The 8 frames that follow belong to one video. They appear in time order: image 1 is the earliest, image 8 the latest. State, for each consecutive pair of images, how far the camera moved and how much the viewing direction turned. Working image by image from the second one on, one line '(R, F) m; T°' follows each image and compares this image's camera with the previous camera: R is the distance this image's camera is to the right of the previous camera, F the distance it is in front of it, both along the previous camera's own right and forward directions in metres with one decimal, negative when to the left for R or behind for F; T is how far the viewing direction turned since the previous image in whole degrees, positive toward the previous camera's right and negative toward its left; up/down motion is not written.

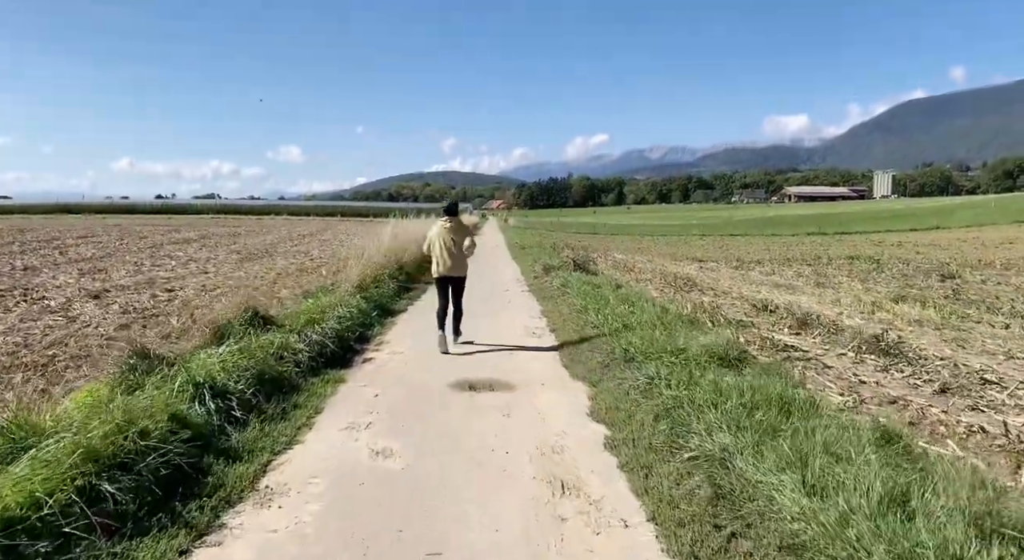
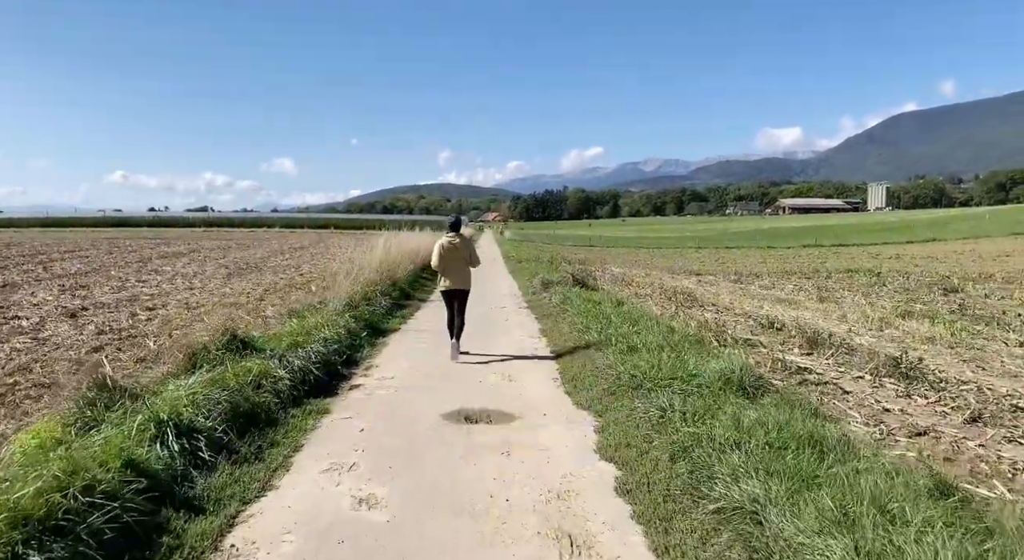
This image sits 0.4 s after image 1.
(0.0, +0.5) m; 0°
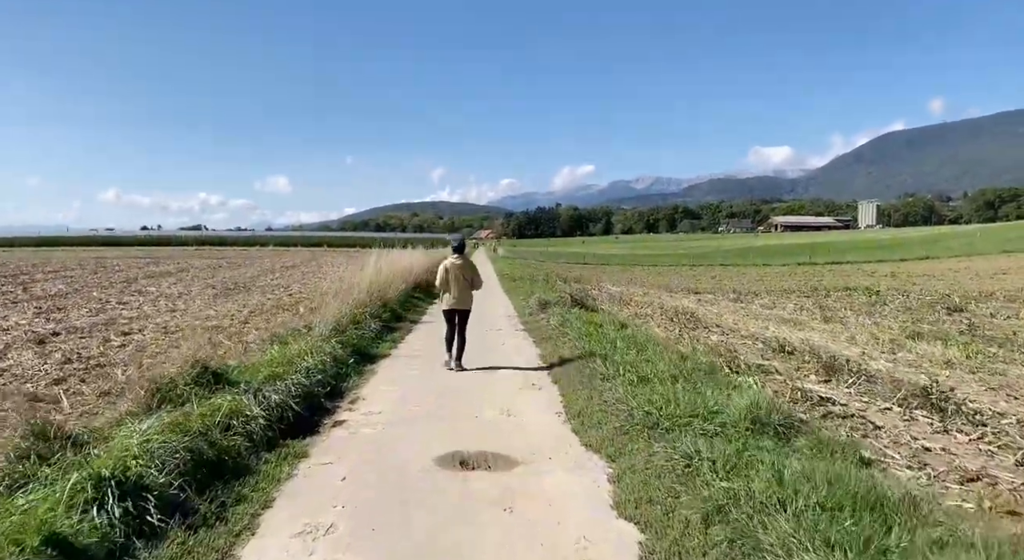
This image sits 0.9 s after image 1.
(-0.1, +0.6) m; +1°
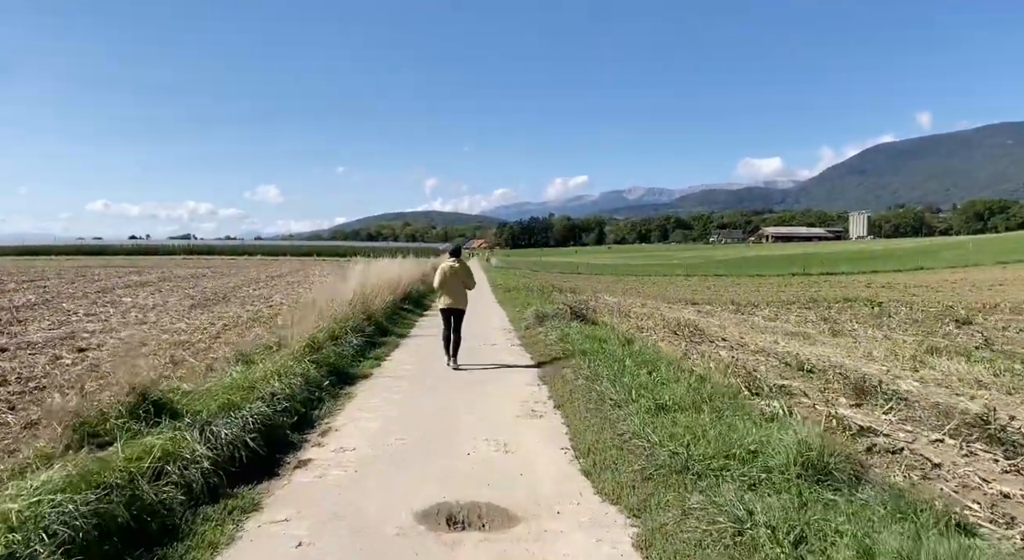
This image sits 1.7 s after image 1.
(0.0, +1.0) m; +1°
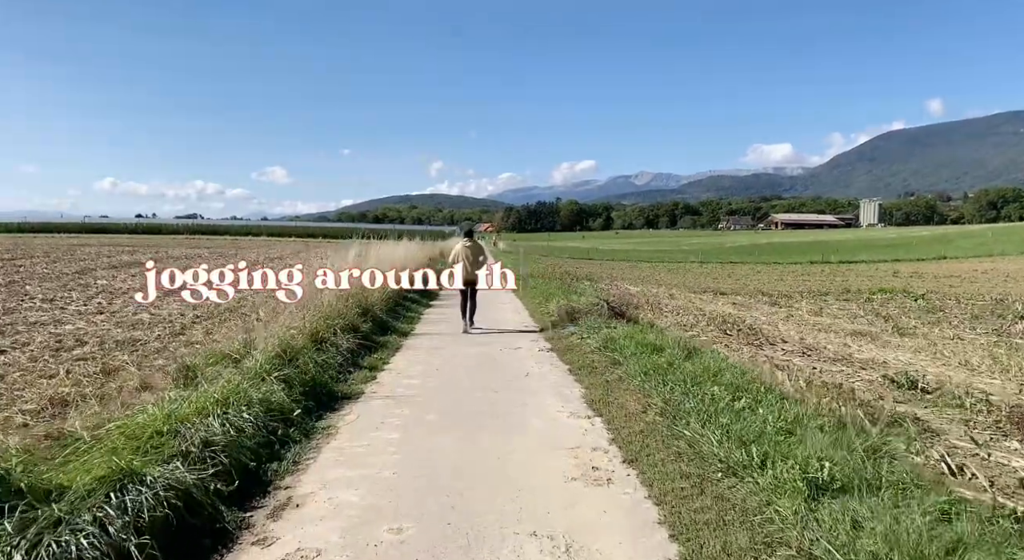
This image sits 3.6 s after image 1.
(-0.3, +2.3) m; 0°
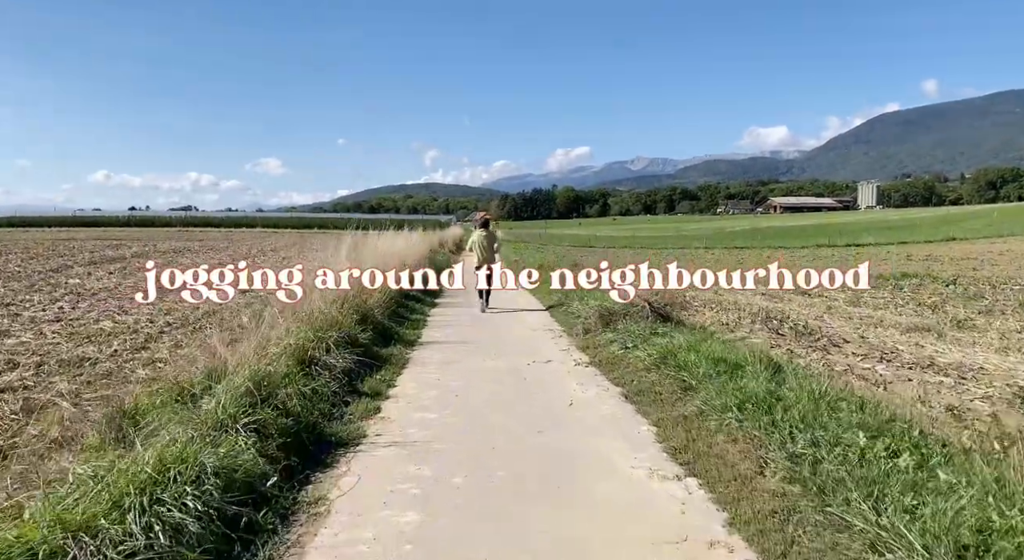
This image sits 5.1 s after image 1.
(-0.4, +1.7) m; 0°
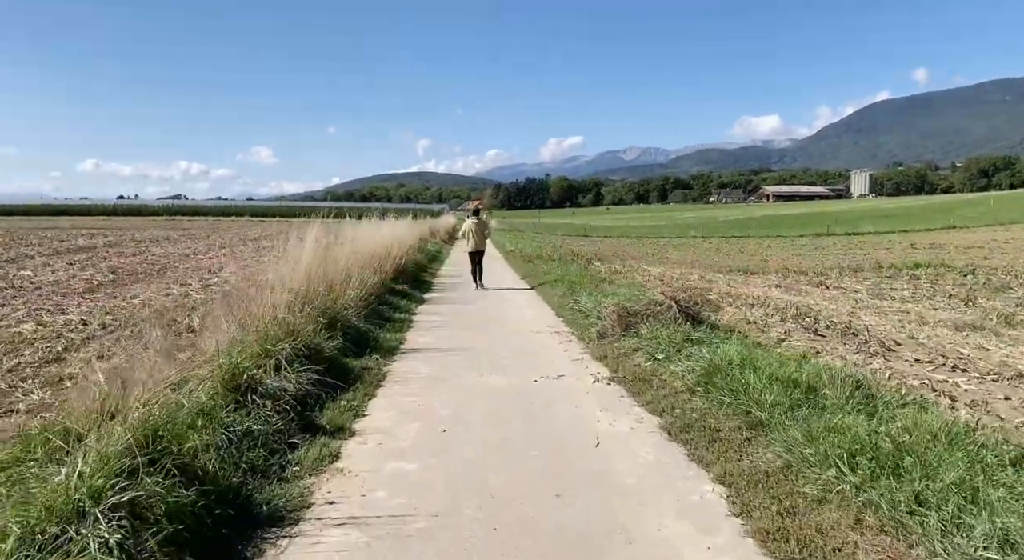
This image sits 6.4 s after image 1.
(-0.1, +1.6) m; +1°
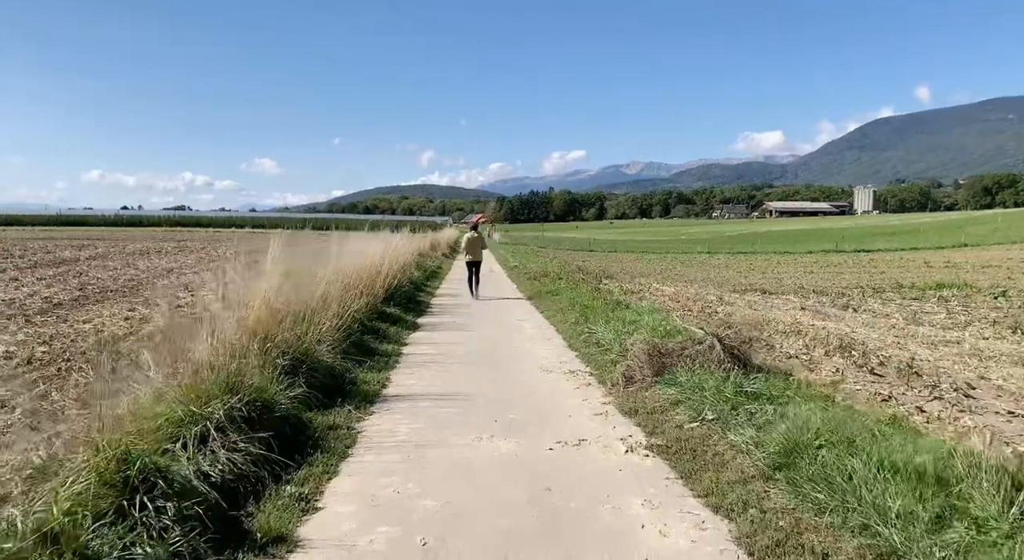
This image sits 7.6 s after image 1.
(-0.1, +1.4) m; 0°
